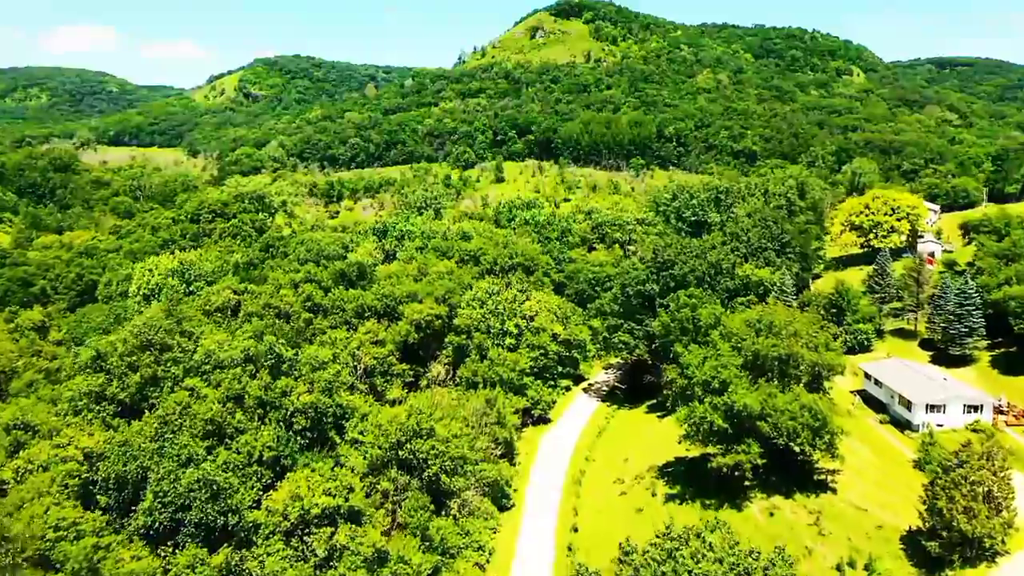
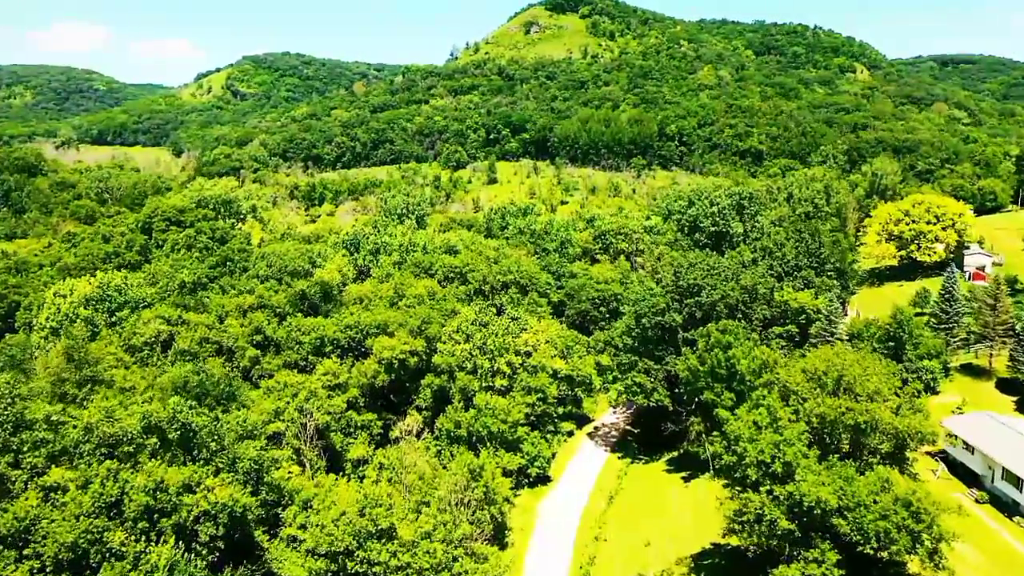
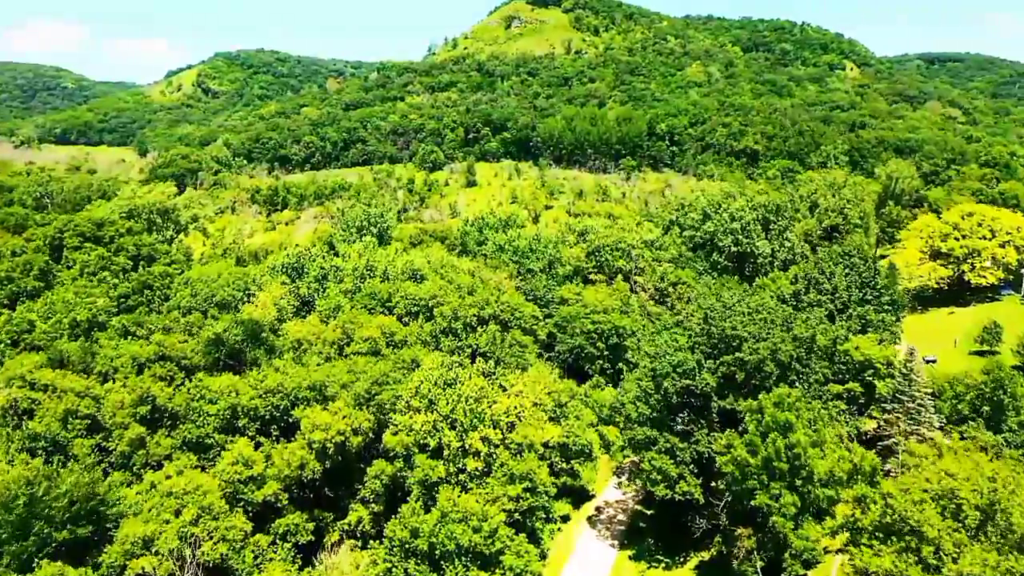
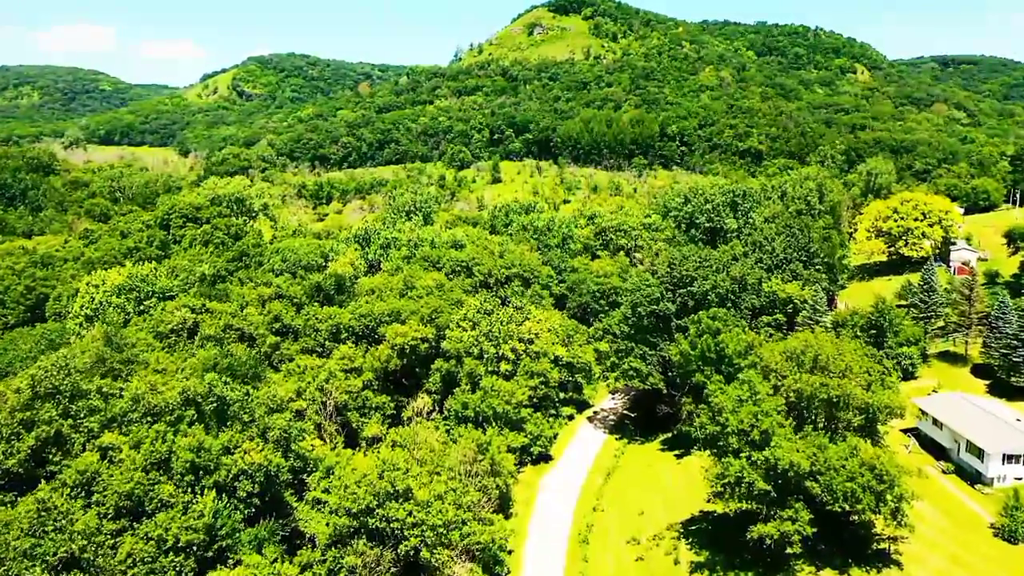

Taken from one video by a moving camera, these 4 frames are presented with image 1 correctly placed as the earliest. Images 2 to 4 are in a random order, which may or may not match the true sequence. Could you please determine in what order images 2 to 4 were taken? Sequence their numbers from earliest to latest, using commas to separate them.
4, 2, 3
